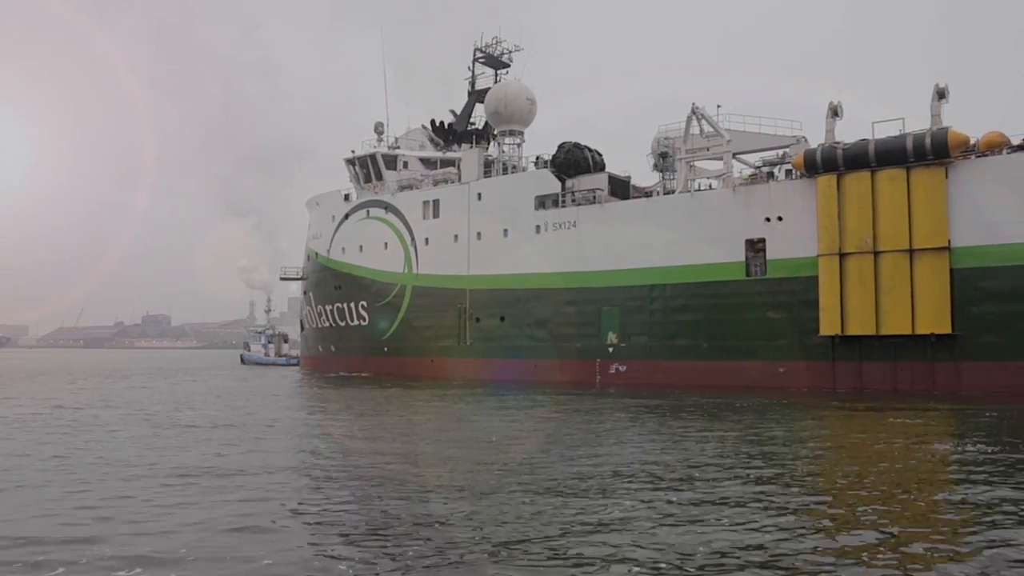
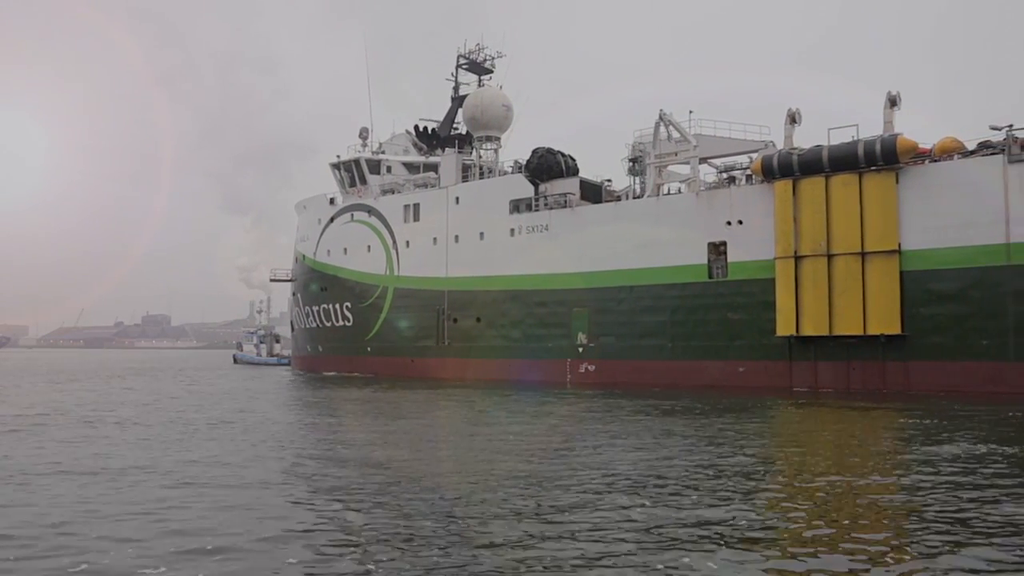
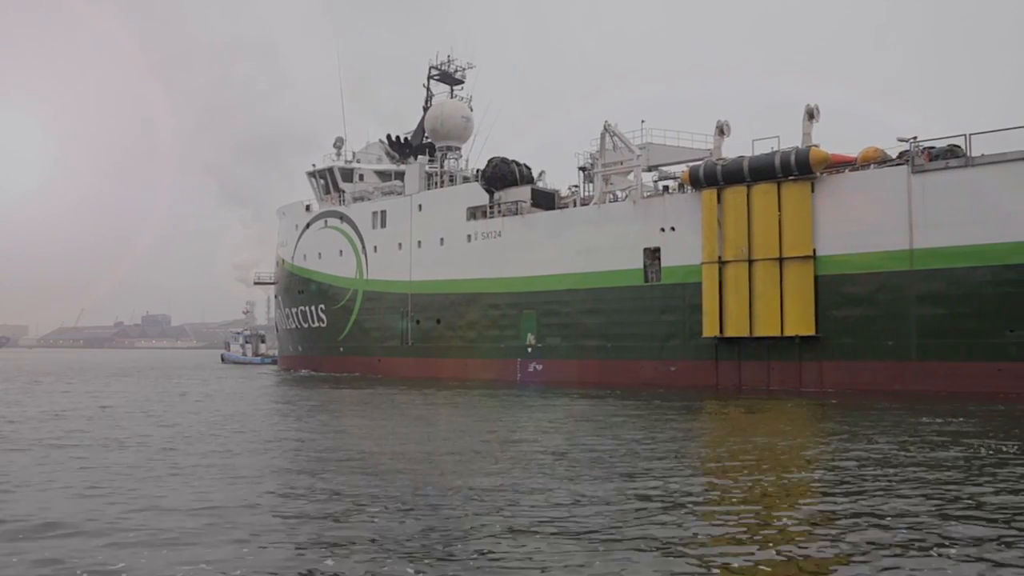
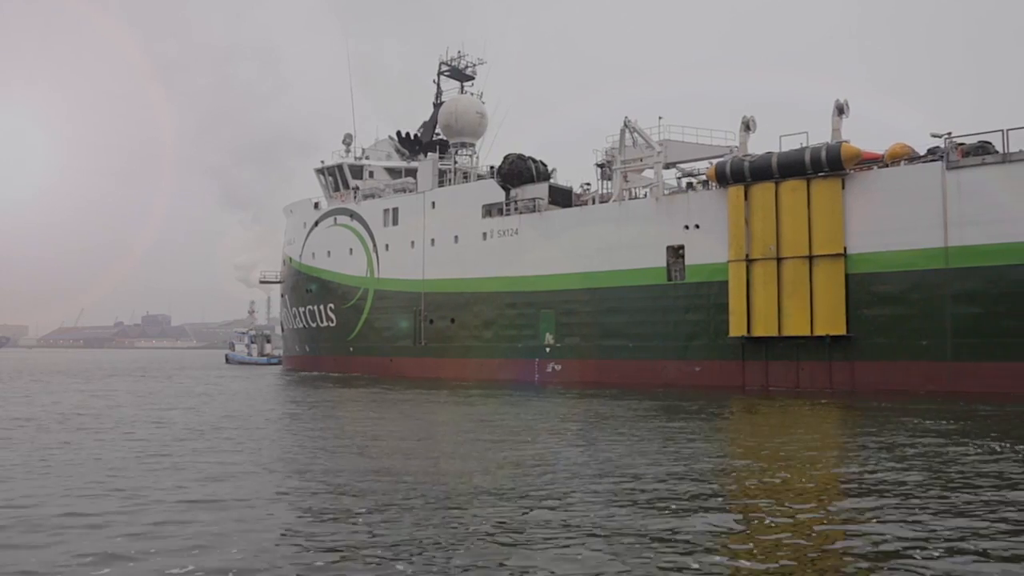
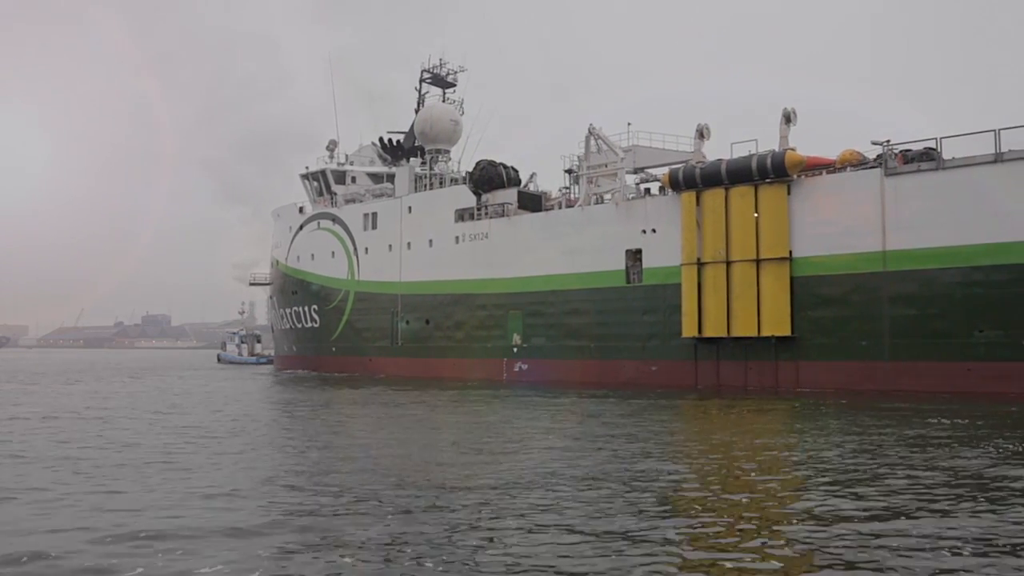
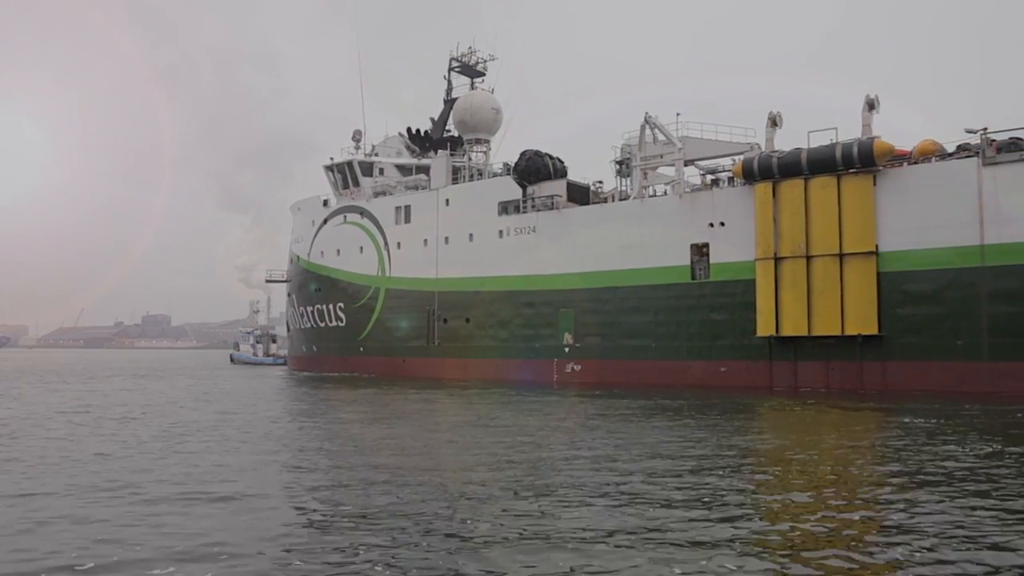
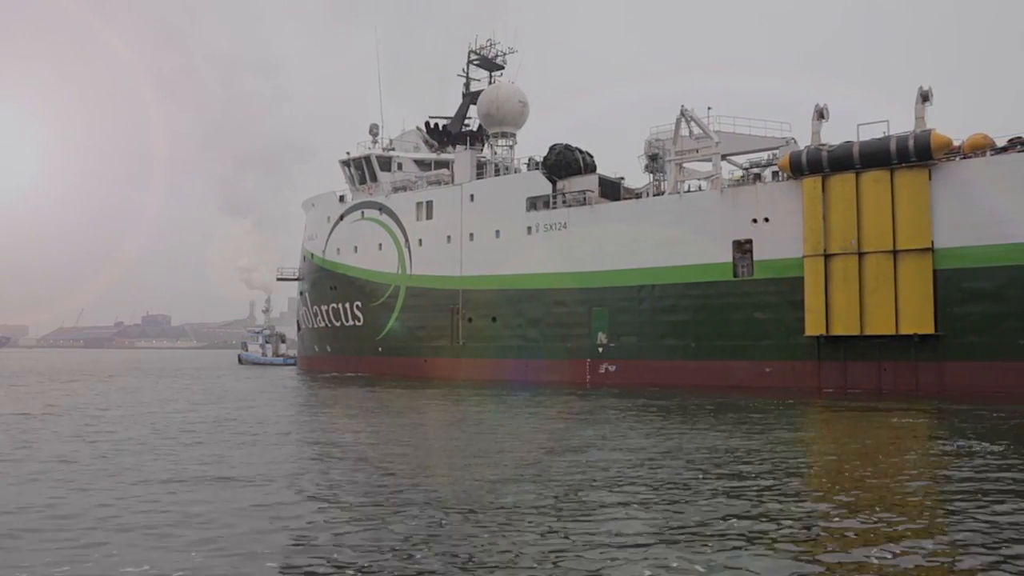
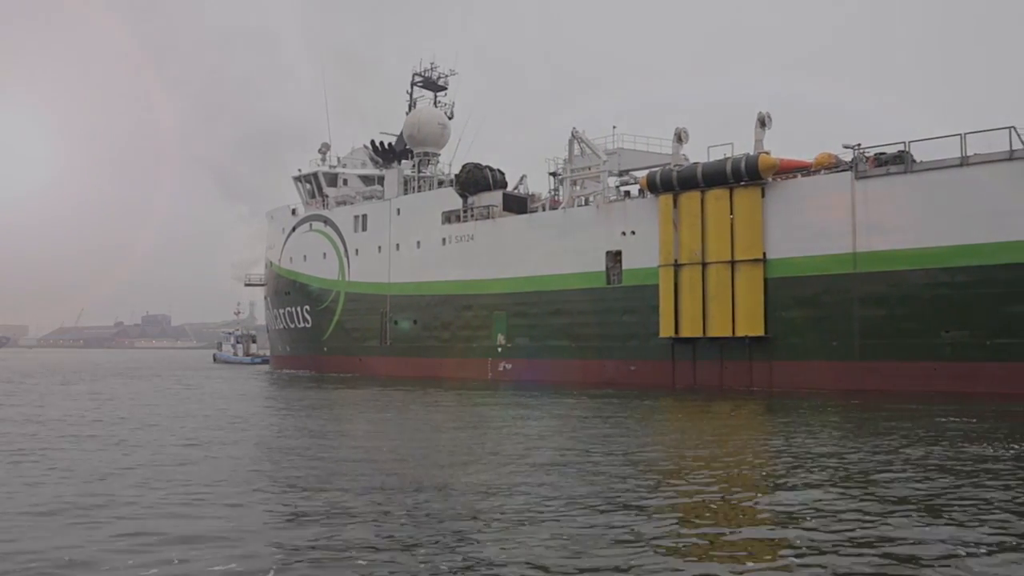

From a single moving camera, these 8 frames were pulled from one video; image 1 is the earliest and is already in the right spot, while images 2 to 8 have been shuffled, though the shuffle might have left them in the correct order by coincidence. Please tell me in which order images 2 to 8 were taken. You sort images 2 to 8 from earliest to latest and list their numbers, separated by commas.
7, 2, 6, 4, 3, 5, 8
